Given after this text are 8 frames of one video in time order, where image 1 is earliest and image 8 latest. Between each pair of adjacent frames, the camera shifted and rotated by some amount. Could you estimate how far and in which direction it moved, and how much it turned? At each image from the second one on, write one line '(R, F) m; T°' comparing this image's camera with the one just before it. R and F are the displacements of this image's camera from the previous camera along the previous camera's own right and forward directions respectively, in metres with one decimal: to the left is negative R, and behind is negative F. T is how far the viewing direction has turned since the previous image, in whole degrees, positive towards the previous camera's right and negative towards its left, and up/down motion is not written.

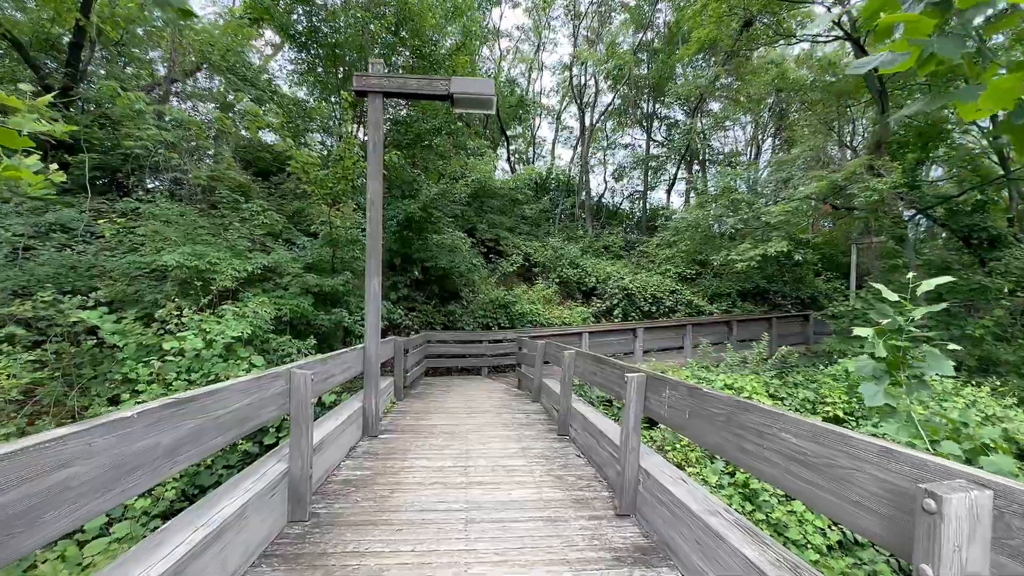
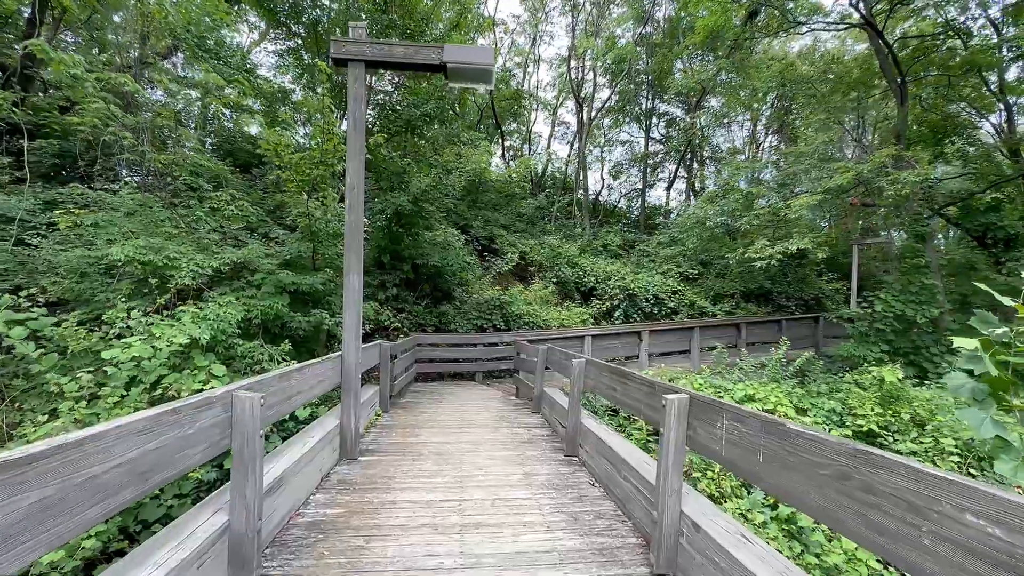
(-0.1, +0.5) m; +1°
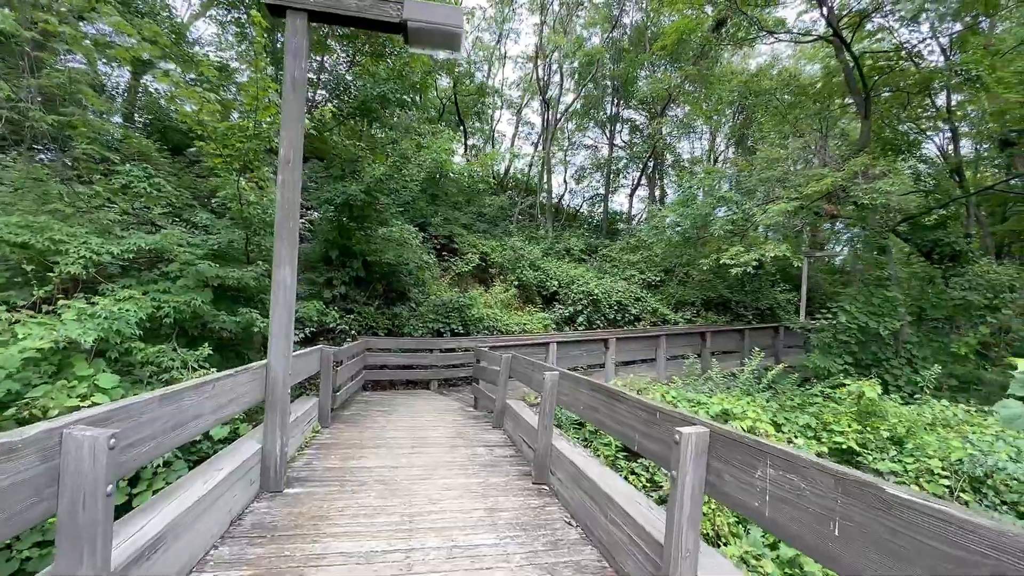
(0.0, +0.5) m; +5°
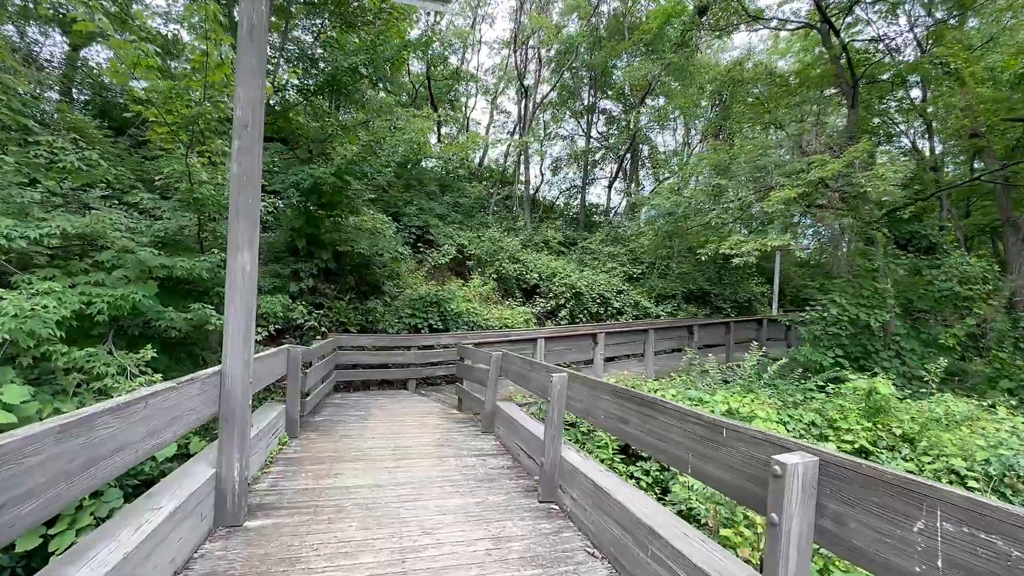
(-0.2, +0.4) m; +4°
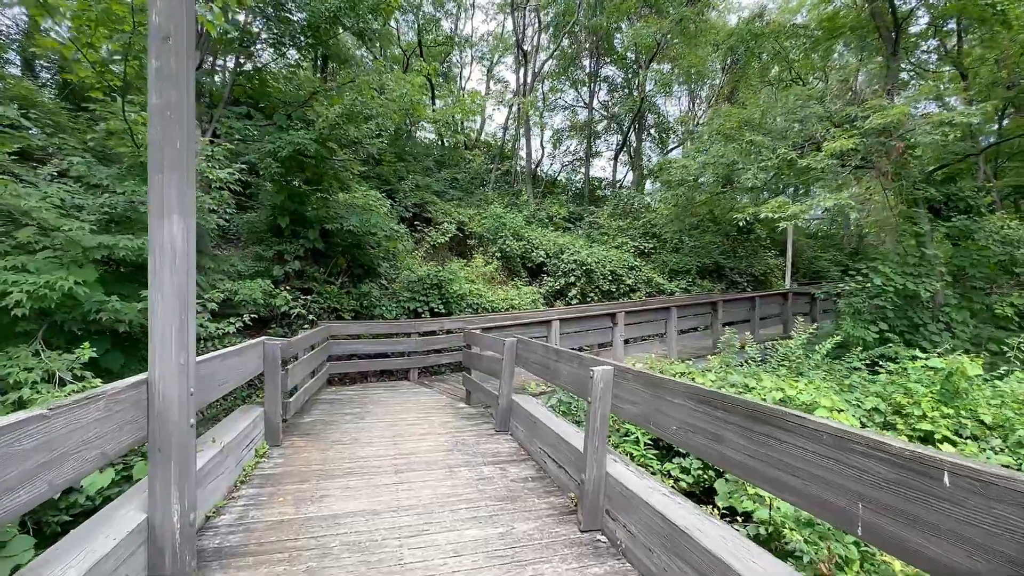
(-0.1, +0.6) m; 0°
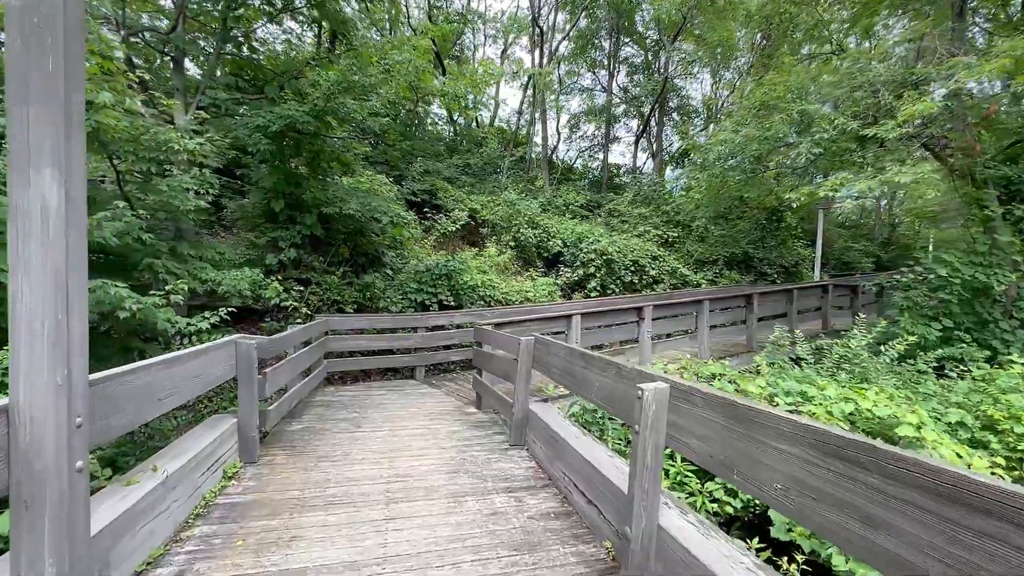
(0.0, +0.5) m; -2°
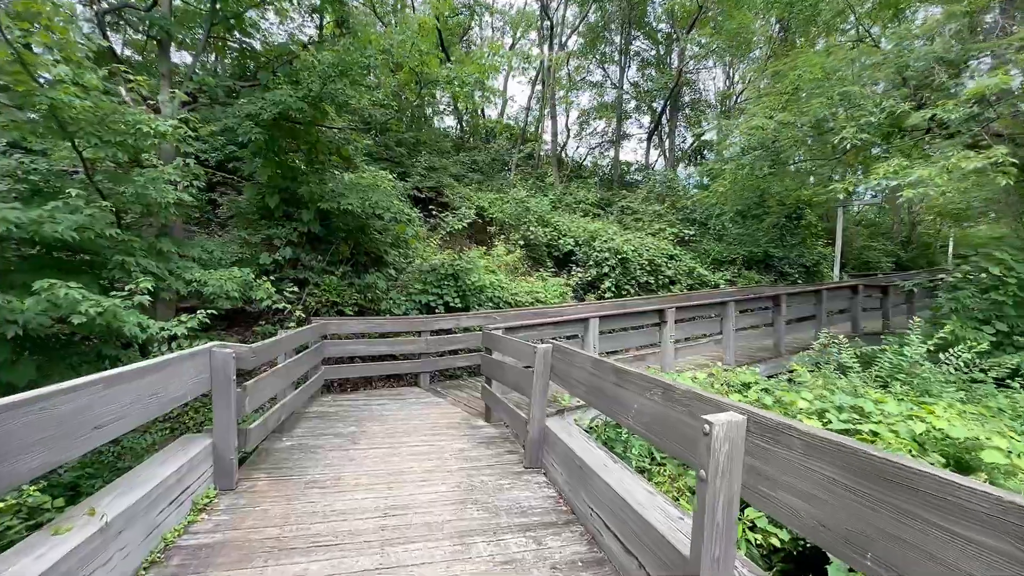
(0.0, +0.4) m; -1°
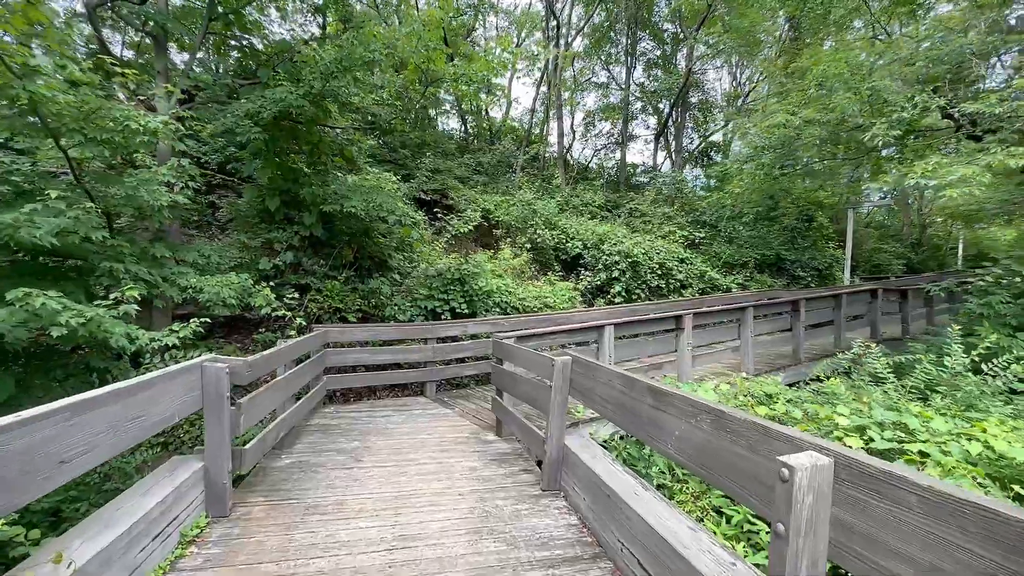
(-0.1, +0.2) m; 0°
